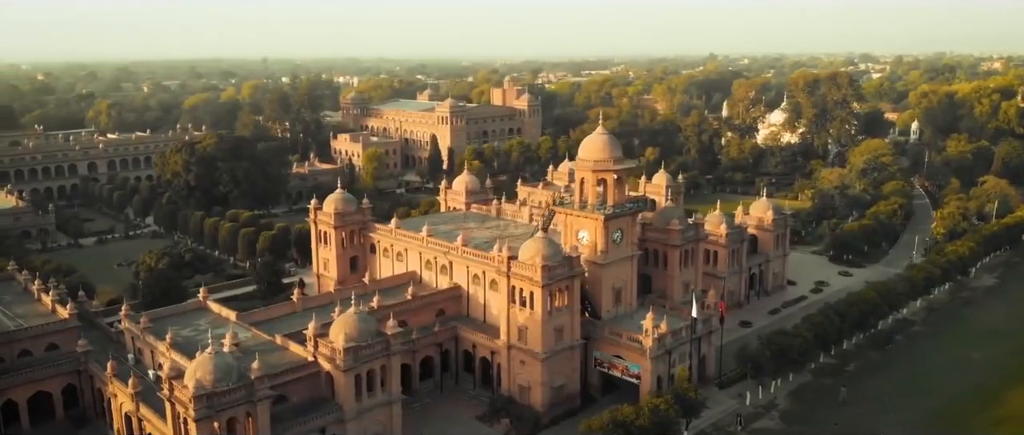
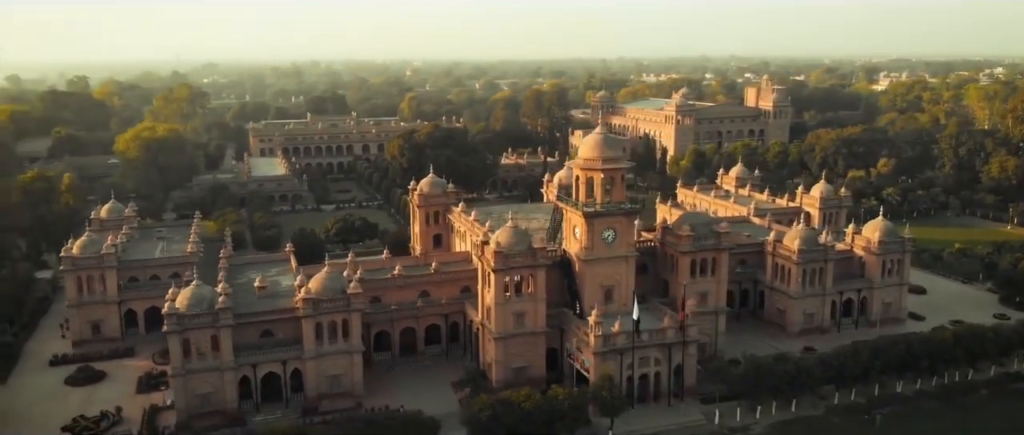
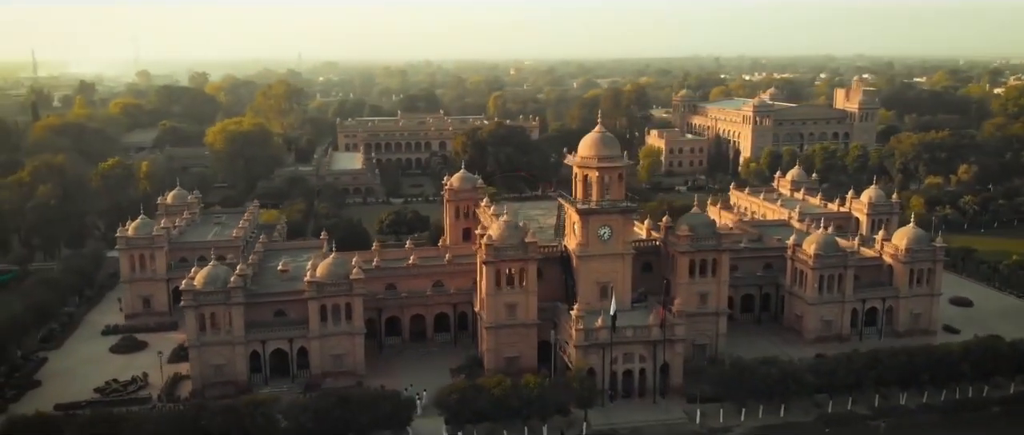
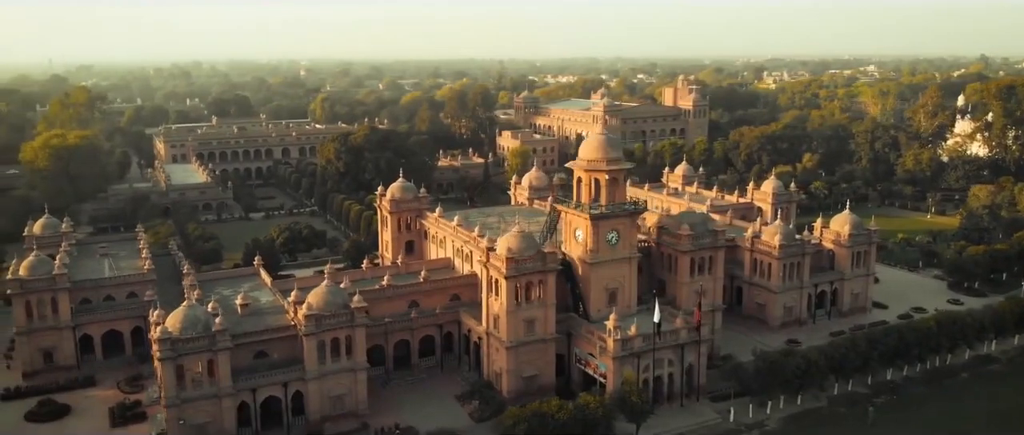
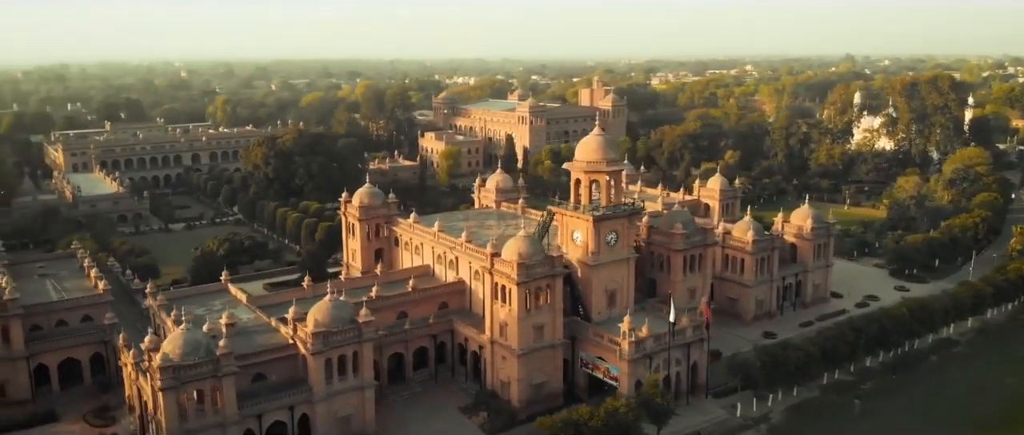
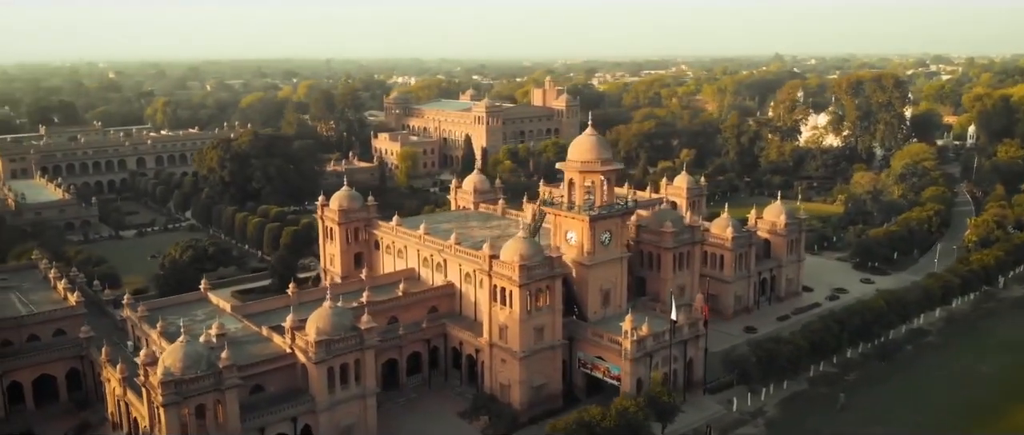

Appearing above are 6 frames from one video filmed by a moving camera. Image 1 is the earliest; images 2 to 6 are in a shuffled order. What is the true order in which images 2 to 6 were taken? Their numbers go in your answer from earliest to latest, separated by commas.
6, 5, 4, 2, 3
